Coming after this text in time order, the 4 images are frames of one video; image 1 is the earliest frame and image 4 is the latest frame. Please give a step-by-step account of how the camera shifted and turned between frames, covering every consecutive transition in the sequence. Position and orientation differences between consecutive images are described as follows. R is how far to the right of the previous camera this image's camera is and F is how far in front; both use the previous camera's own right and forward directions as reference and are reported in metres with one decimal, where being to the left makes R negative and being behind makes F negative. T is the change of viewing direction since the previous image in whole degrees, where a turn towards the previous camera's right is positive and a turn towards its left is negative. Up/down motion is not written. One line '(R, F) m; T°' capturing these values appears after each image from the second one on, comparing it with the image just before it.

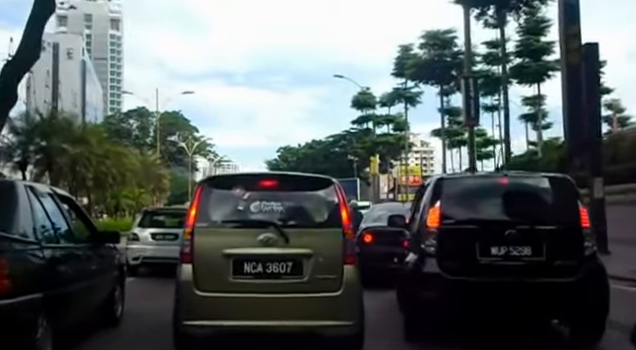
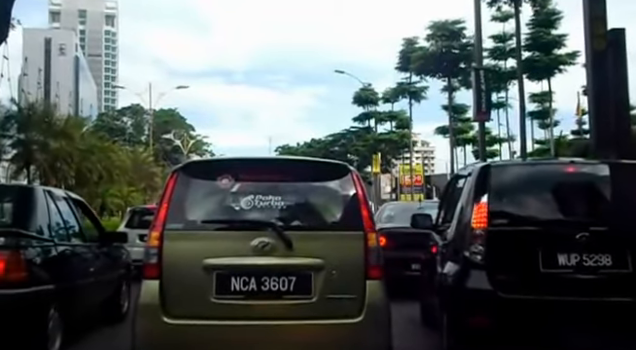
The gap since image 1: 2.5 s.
(-0.1, +0.8) m; 0°
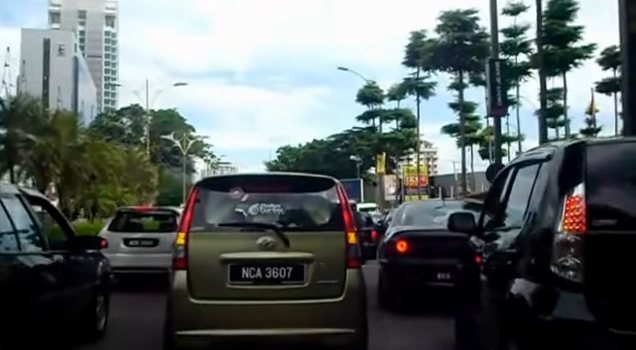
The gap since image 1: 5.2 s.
(-0.1, +0.8) m; 0°
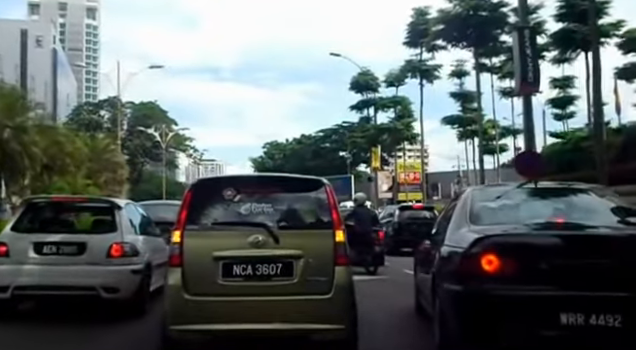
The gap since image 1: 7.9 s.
(-0.1, +2.1) m; +1°
